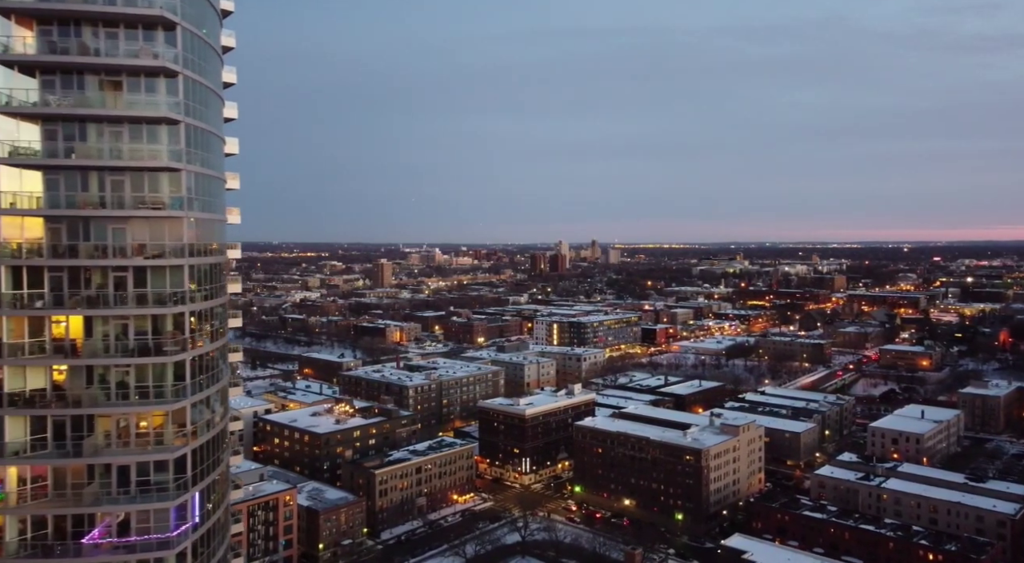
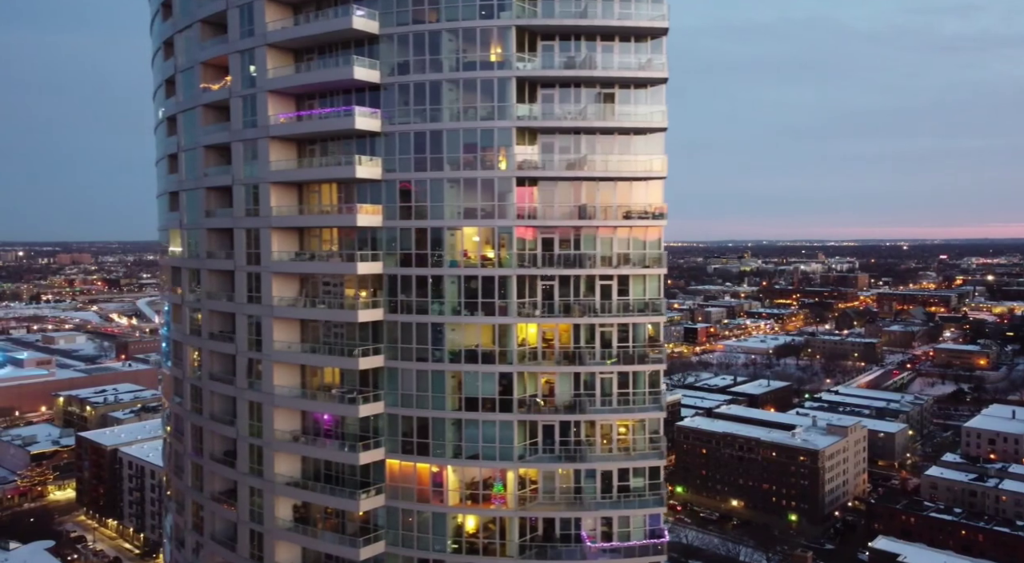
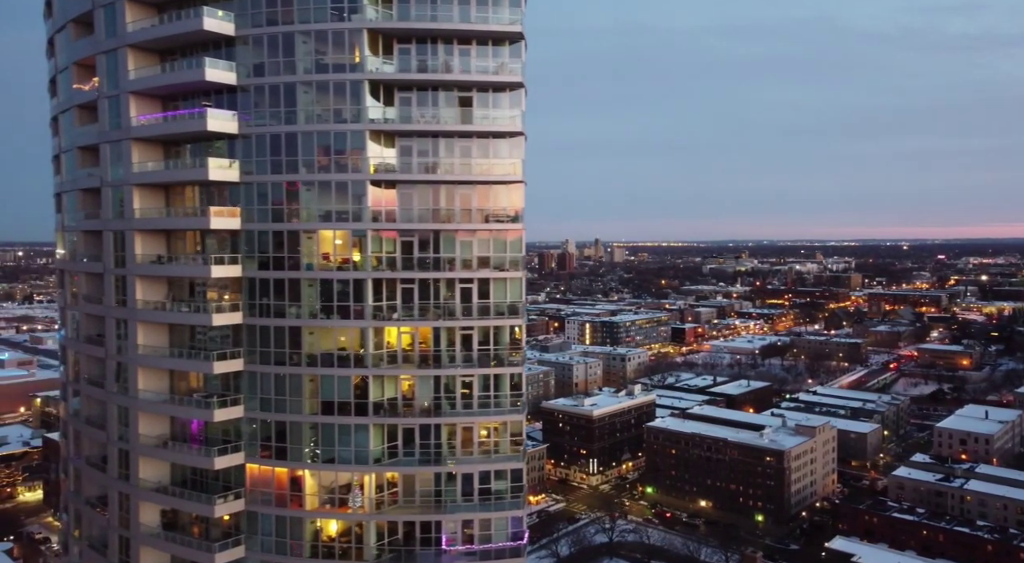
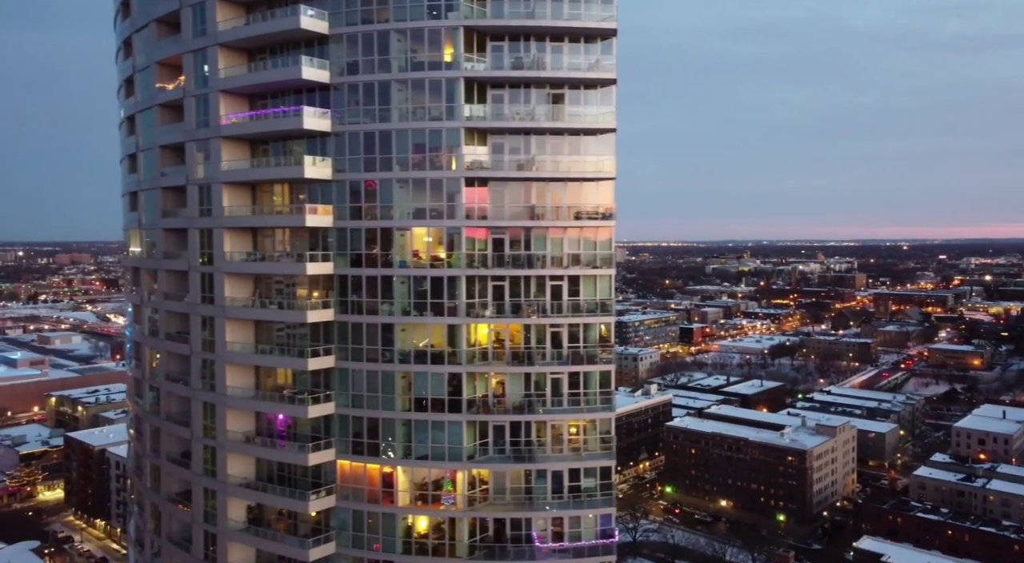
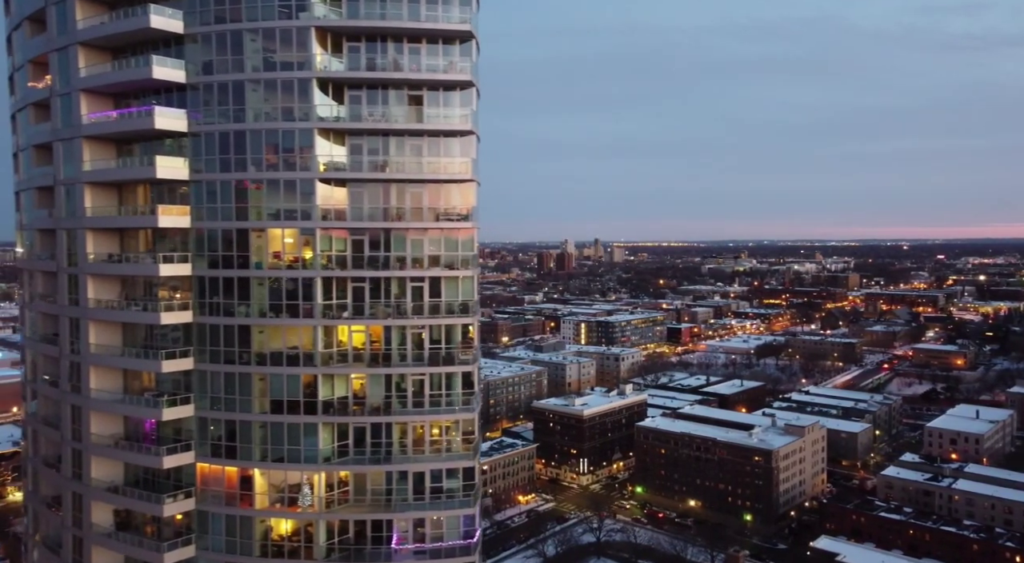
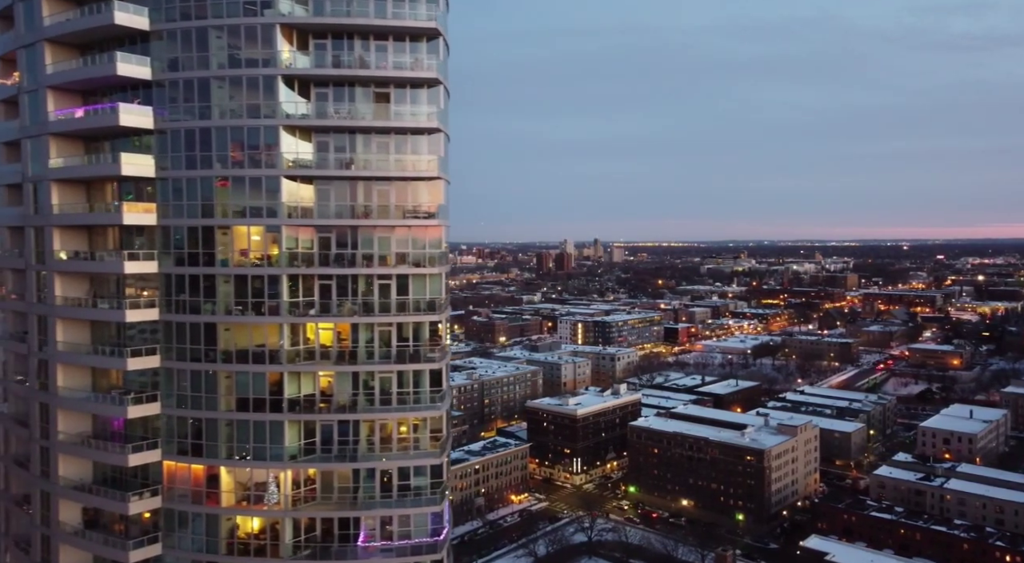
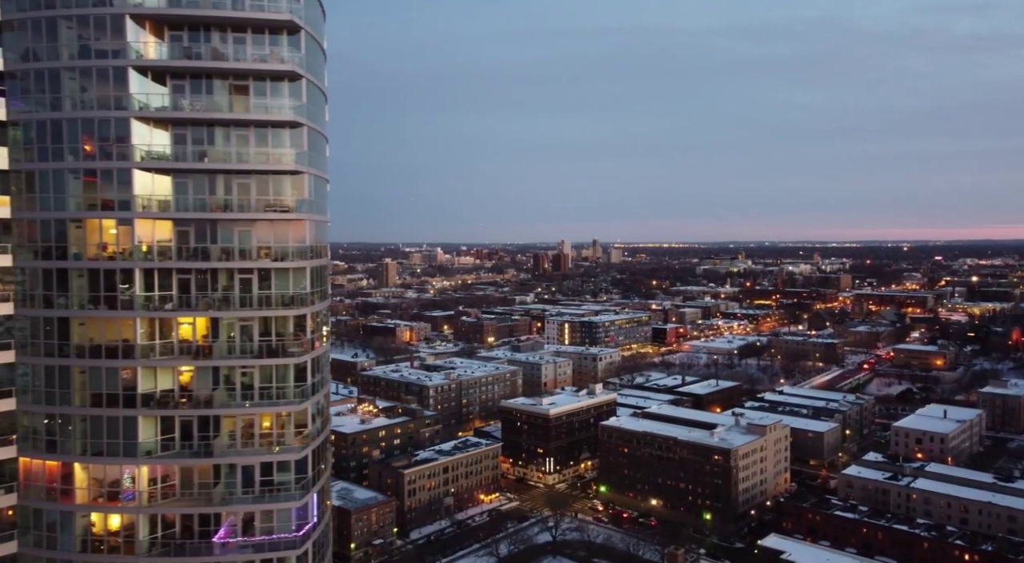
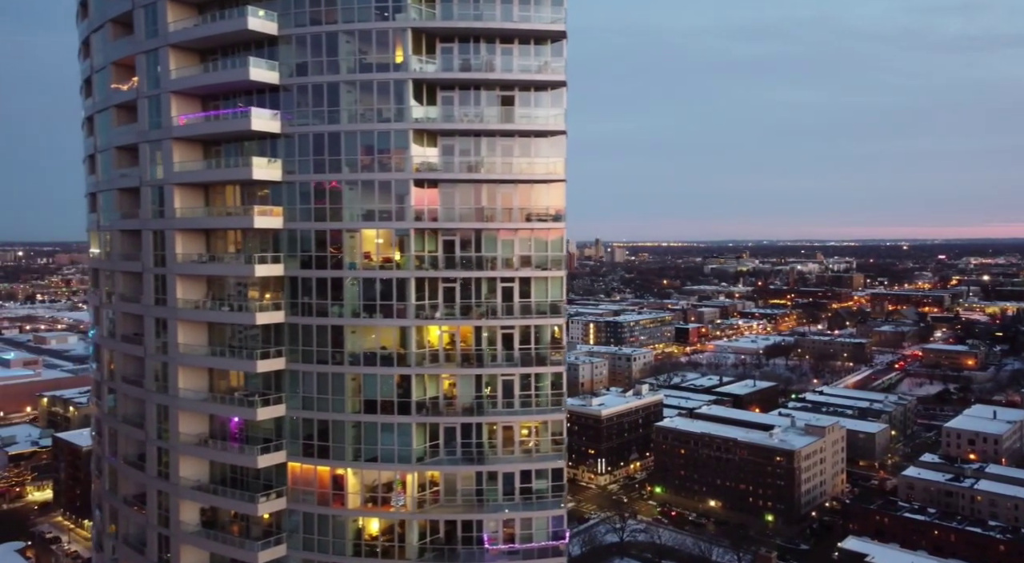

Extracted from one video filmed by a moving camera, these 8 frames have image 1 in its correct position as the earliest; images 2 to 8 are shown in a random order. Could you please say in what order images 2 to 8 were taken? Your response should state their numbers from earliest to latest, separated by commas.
7, 6, 5, 3, 8, 4, 2
